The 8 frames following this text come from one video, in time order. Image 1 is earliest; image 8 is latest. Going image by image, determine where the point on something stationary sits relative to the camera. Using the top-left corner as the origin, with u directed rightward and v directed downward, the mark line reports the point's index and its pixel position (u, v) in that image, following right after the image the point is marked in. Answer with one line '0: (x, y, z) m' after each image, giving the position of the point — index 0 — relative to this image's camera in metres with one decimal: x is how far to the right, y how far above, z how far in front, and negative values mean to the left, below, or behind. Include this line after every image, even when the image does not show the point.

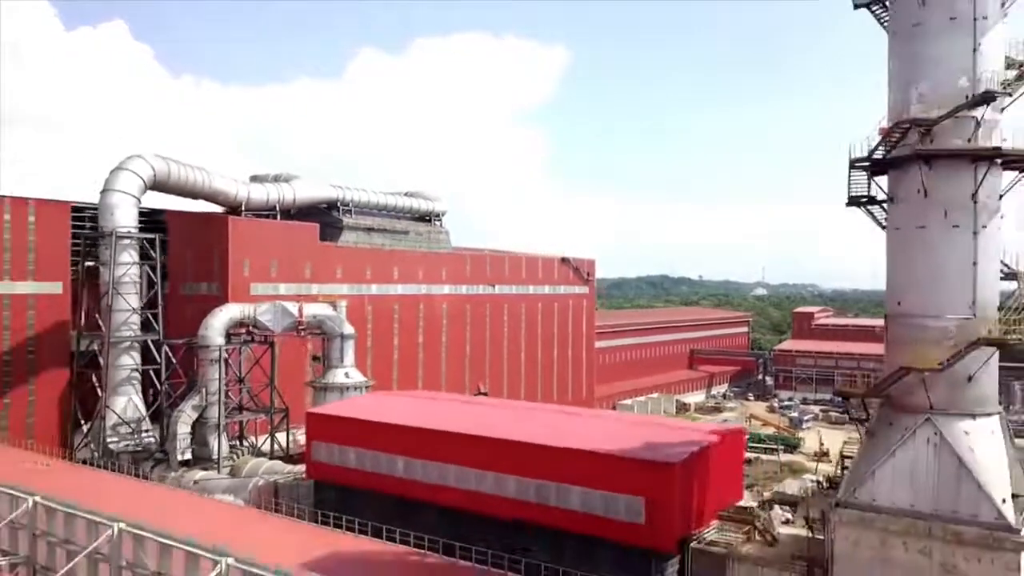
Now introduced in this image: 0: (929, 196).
0: (+6.8, +1.5, +11.7) m
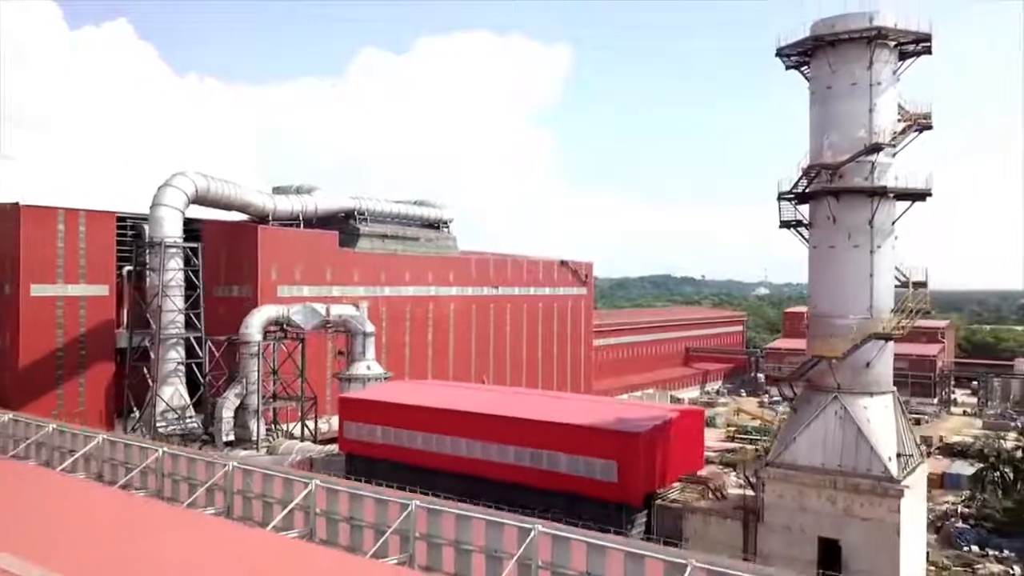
0: (+6.8, +1.4, +14.9) m
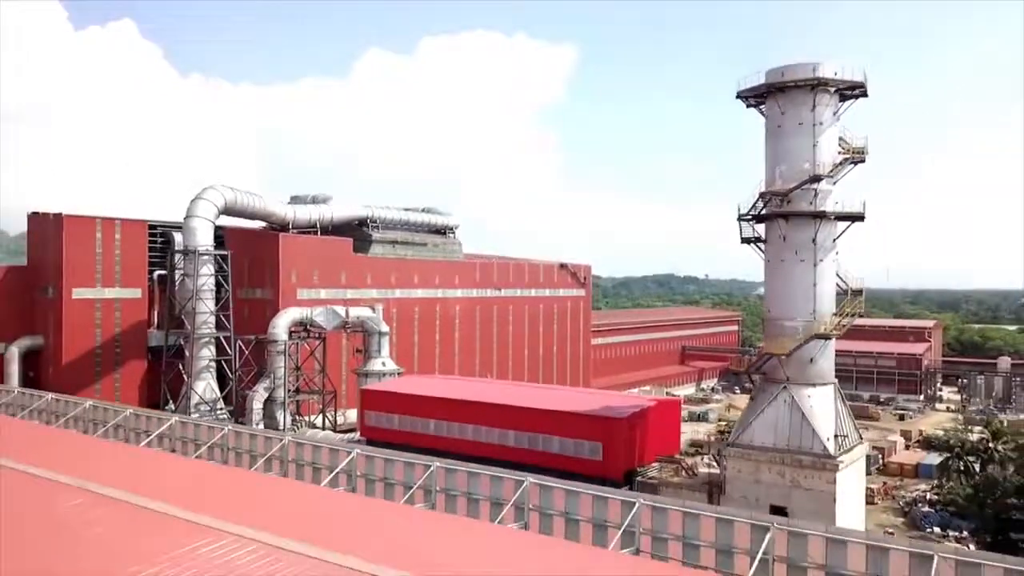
0: (+6.8, +1.2, +17.6) m
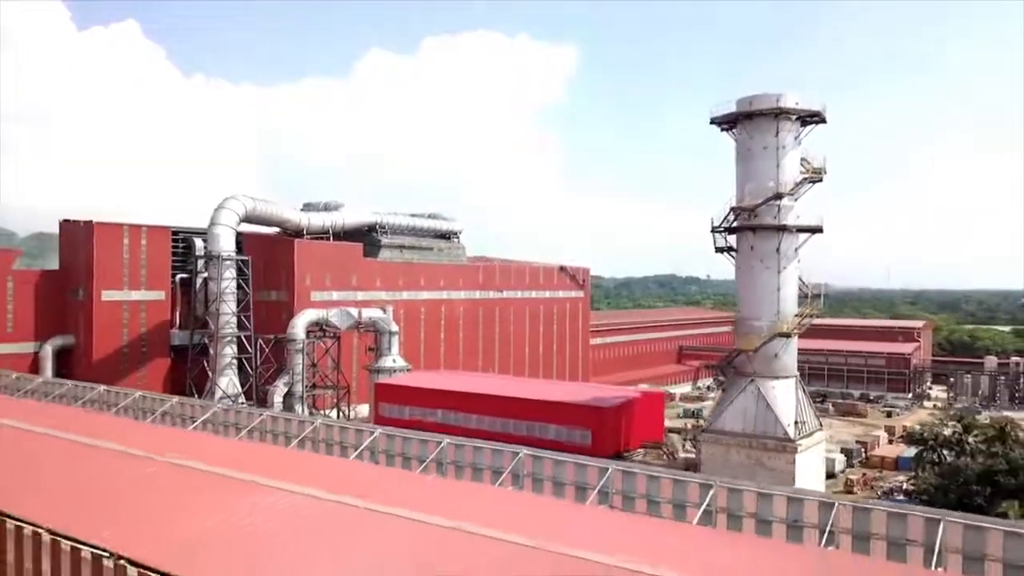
0: (+6.7, +1.1, +19.9) m
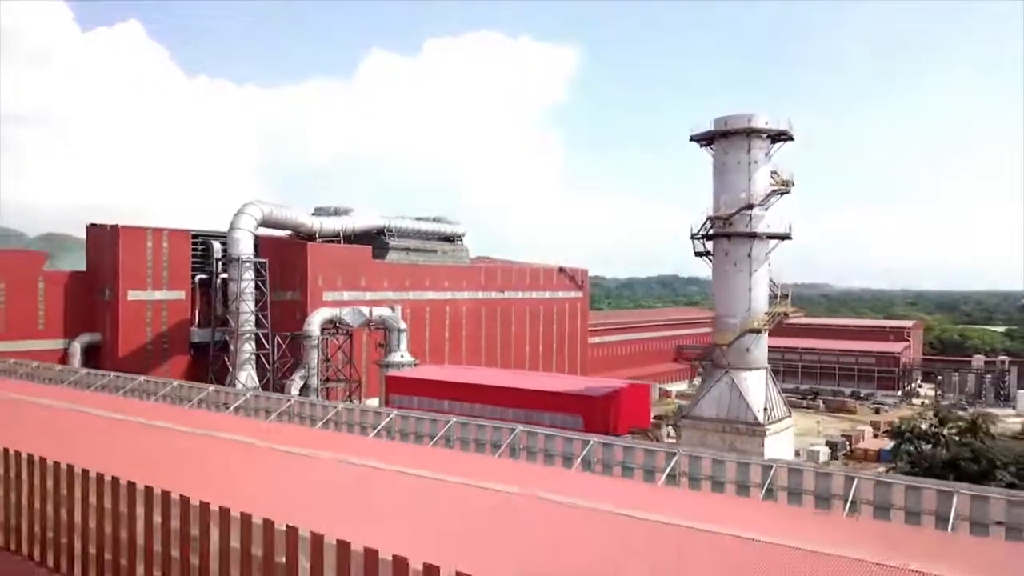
0: (+6.7, +1.0, +22.1) m
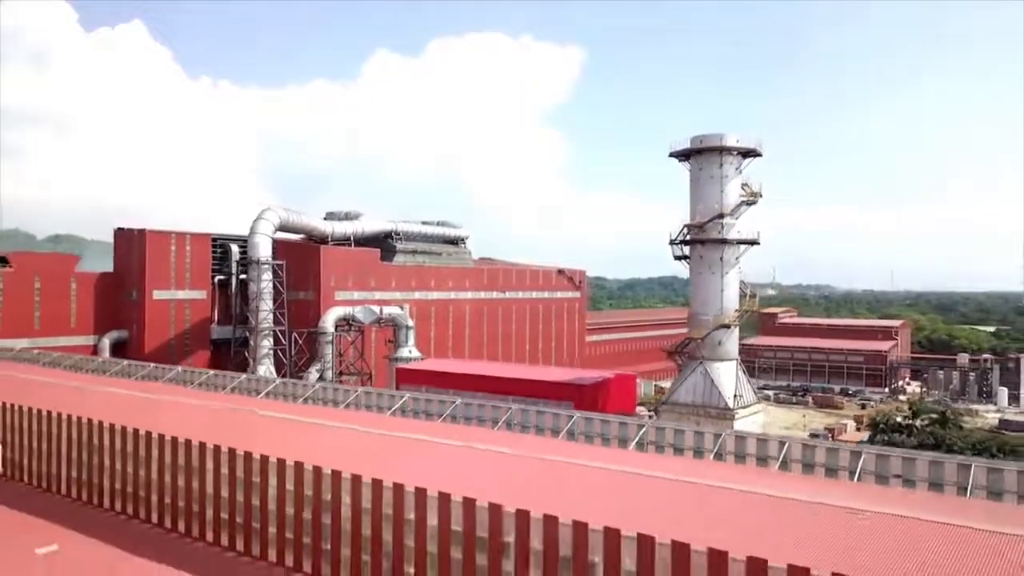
0: (+6.7, +1.0, +24.9) m
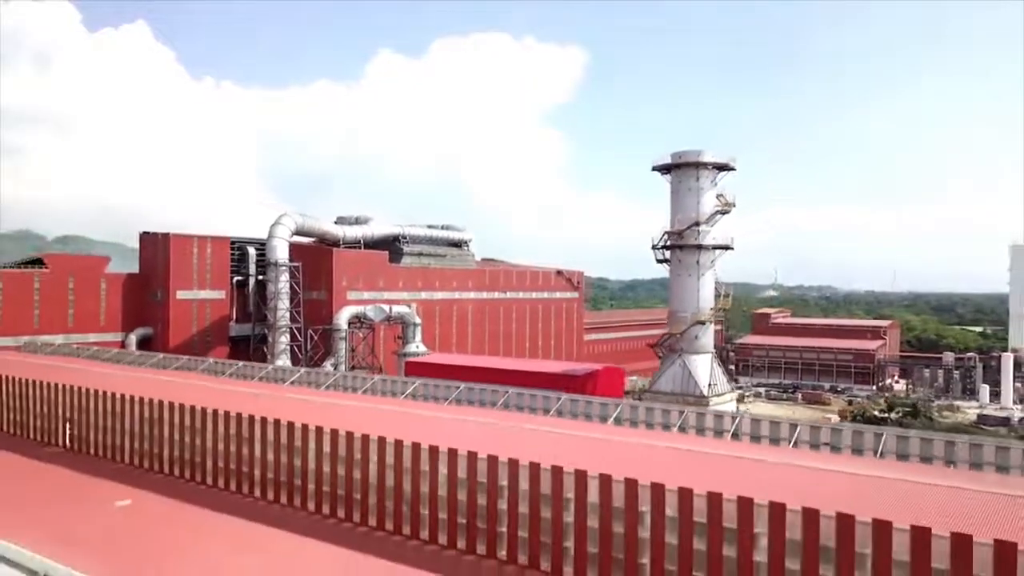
0: (+6.6, +1.0, +27.7) m
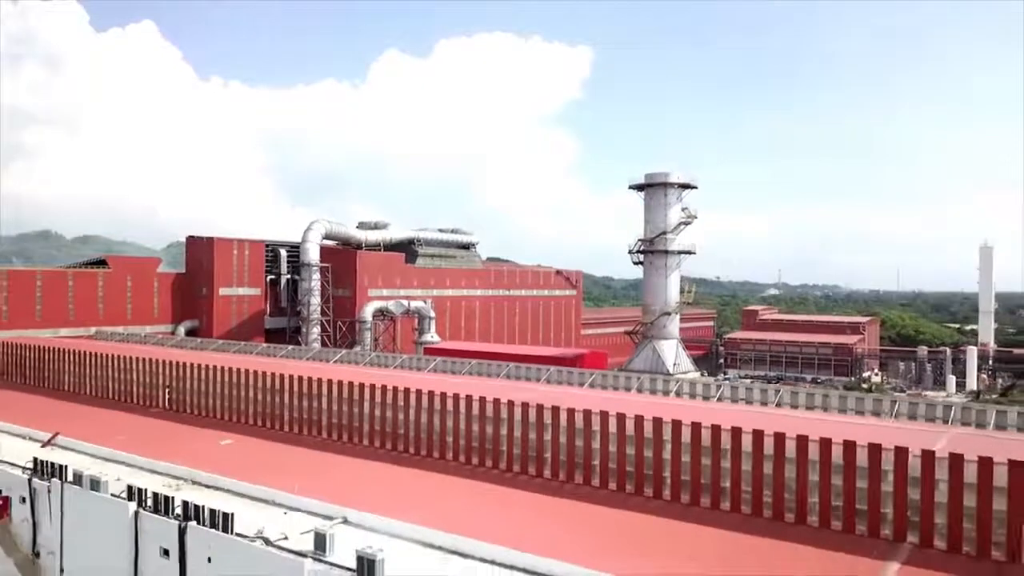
0: (+6.6, +1.1, +33.7) m
